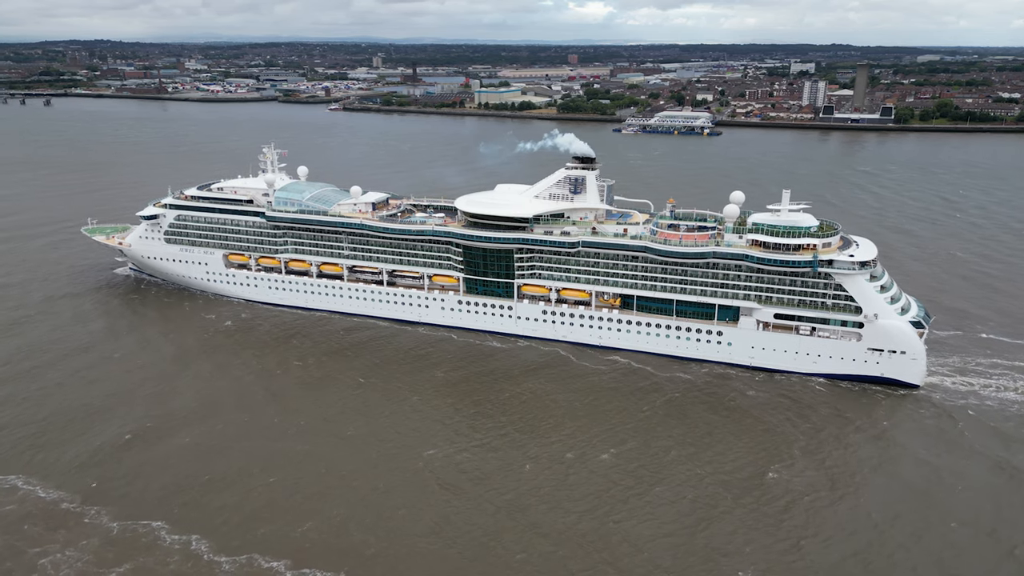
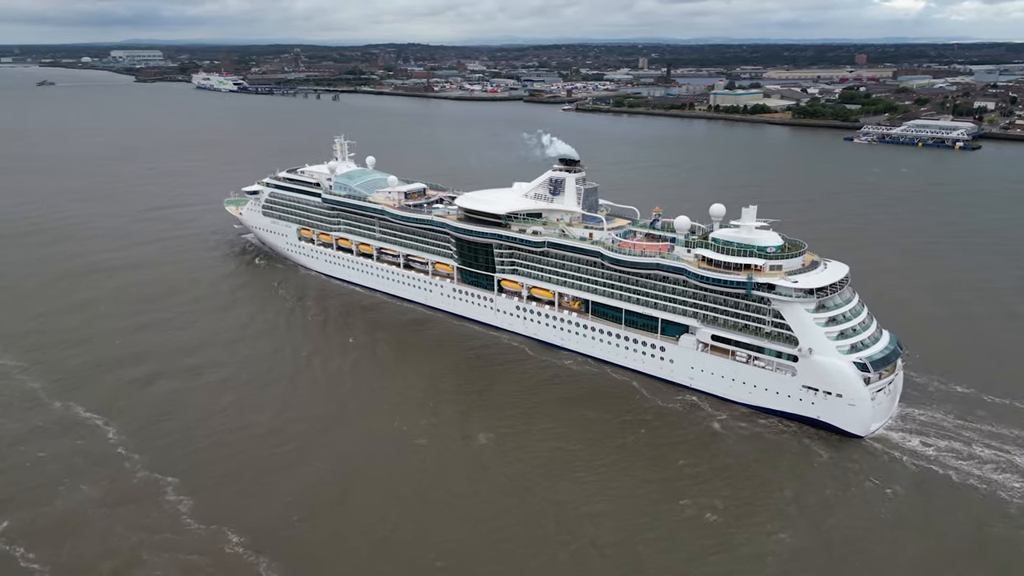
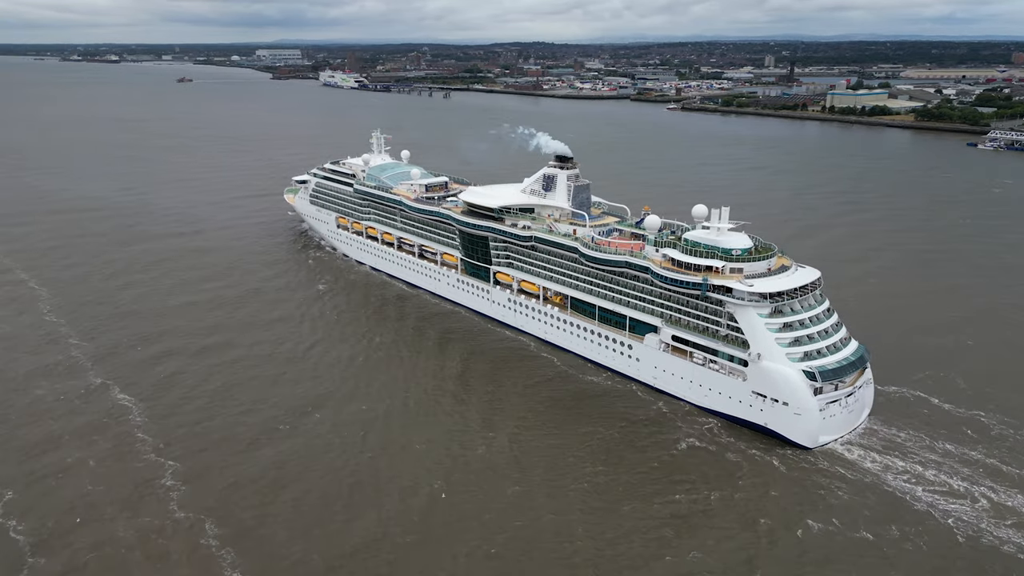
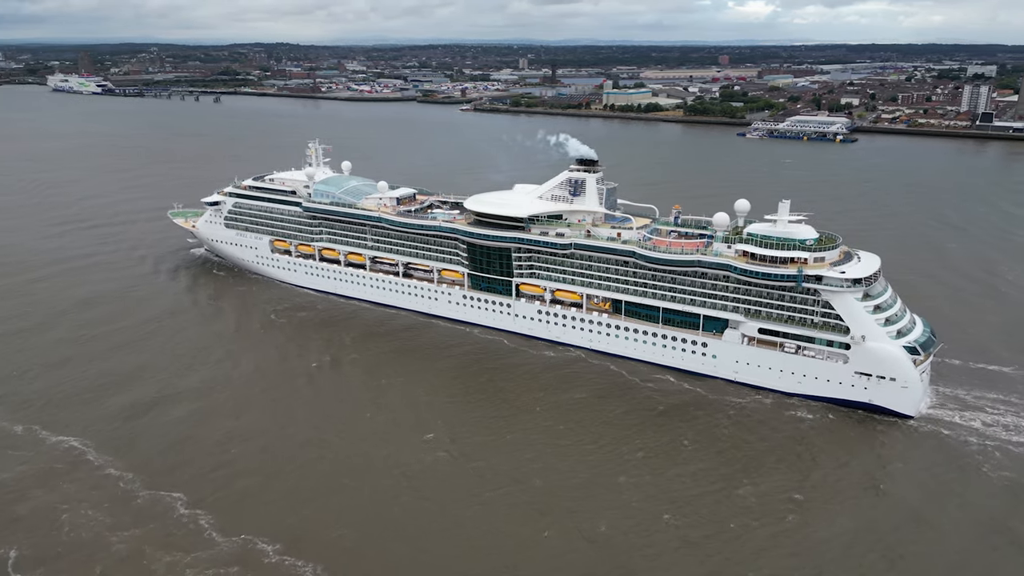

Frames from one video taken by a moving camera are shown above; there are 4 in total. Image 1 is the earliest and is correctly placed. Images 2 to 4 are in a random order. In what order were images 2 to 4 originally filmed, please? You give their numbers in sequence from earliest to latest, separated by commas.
4, 2, 3
